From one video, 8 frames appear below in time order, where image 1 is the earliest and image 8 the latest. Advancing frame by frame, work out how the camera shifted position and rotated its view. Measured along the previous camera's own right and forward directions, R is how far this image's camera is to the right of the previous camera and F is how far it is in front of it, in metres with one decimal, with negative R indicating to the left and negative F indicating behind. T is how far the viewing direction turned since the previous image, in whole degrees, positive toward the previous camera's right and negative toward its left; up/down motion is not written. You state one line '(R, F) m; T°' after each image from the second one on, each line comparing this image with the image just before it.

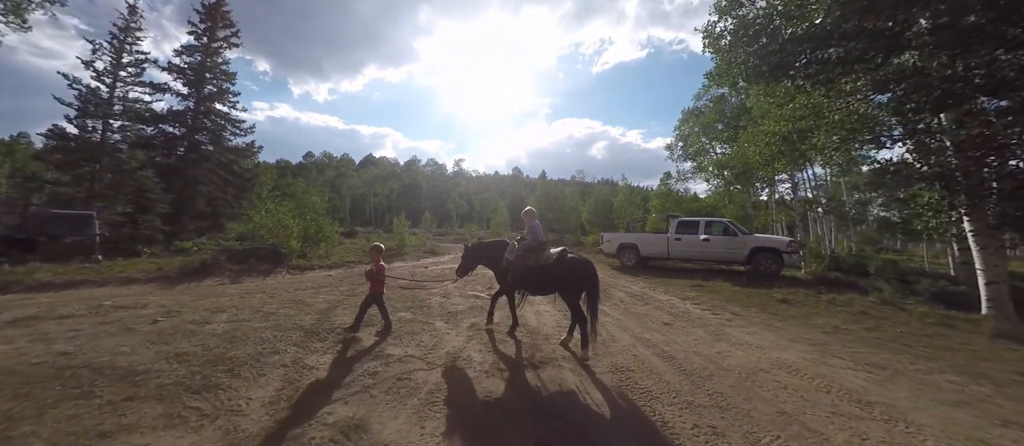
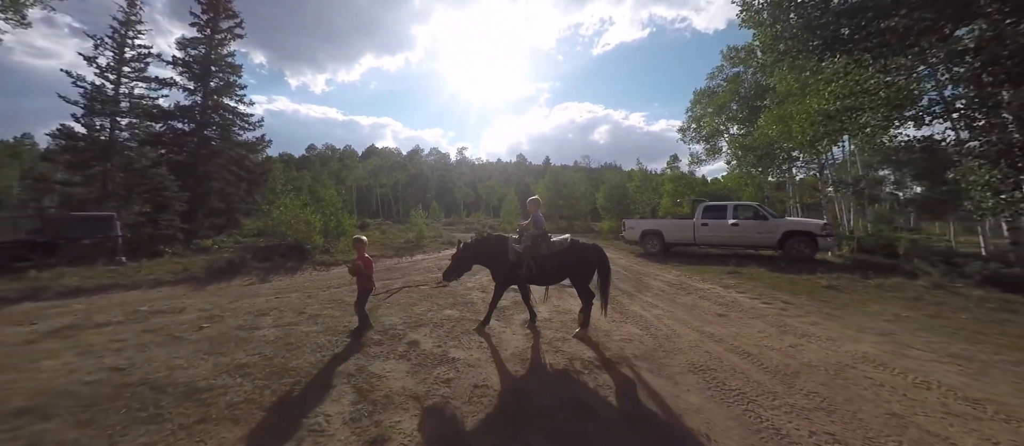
(-0.8, +0.4) m; -1°
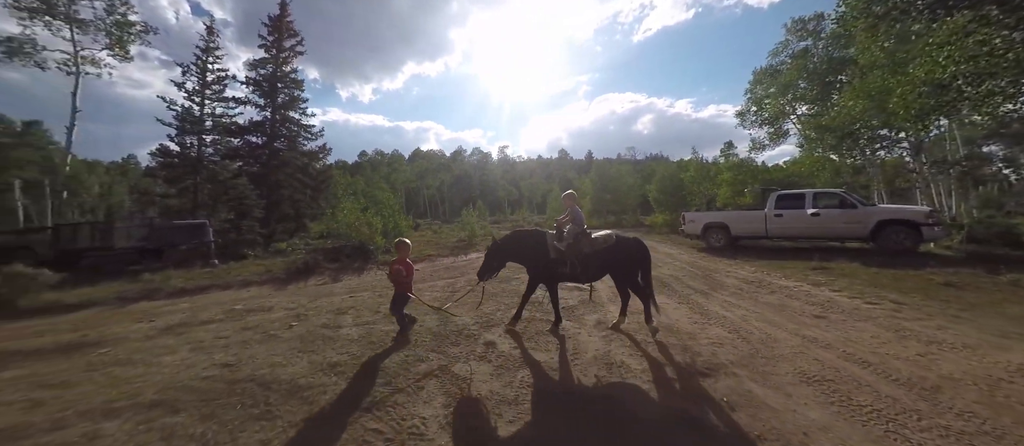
(-0.4, +0.2) m; -7°
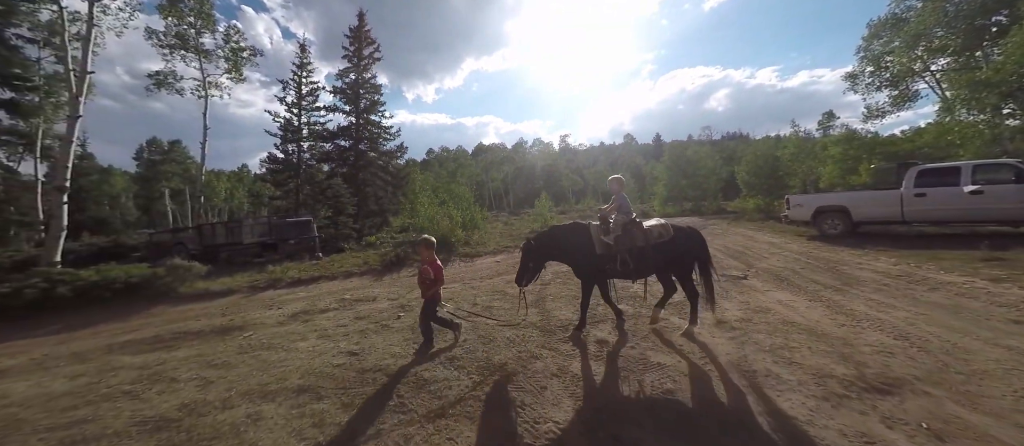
(-0.6, +0.2) m; -10°
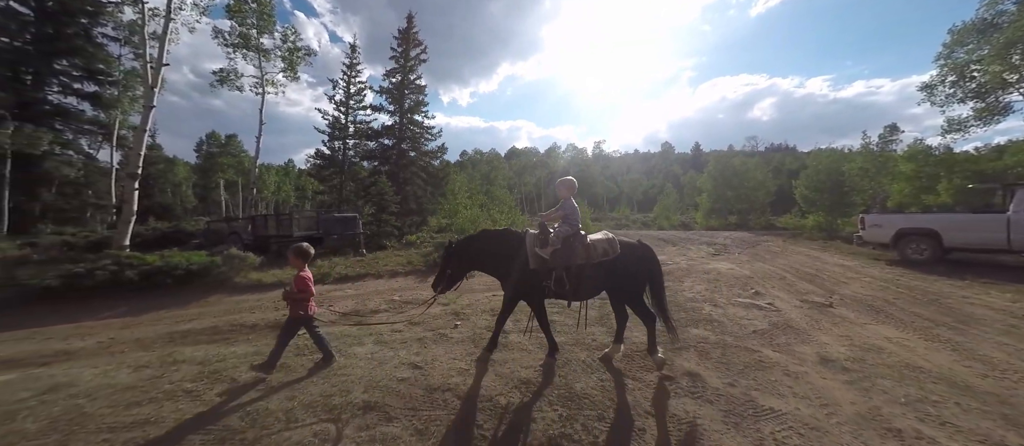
(-0.6, +0.4) m; -5°
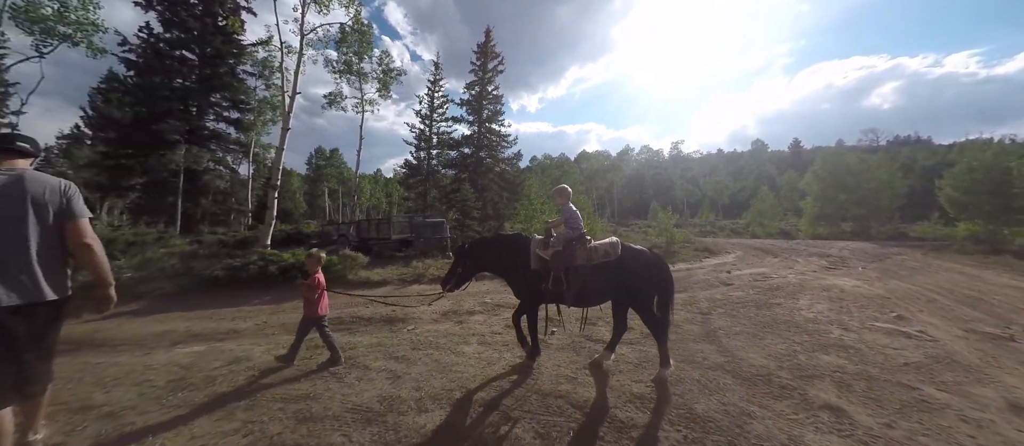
(-0.4, -0.1) m; -11°
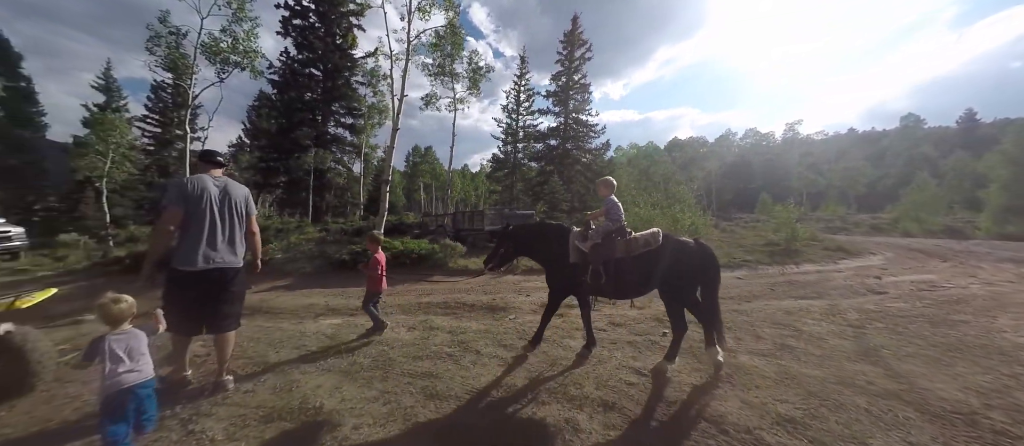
(-0.3, +0.1) m; -13°
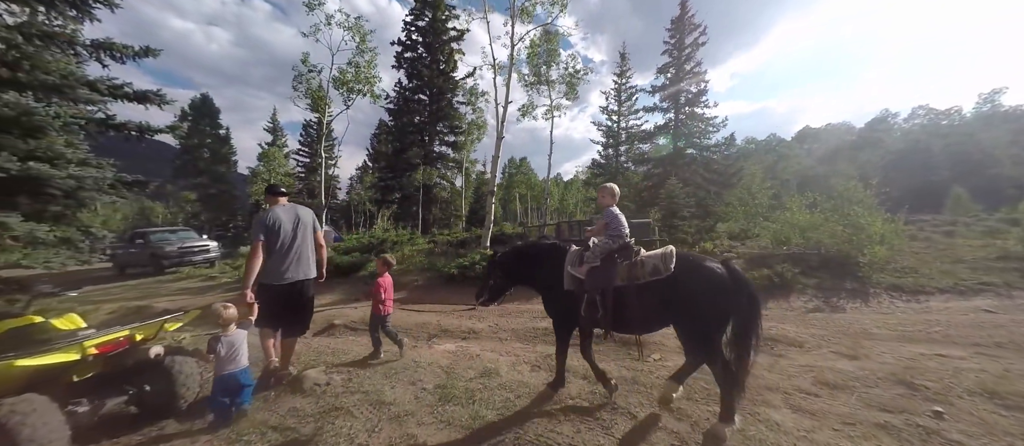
(-0.6, +0.9) m; -15°
